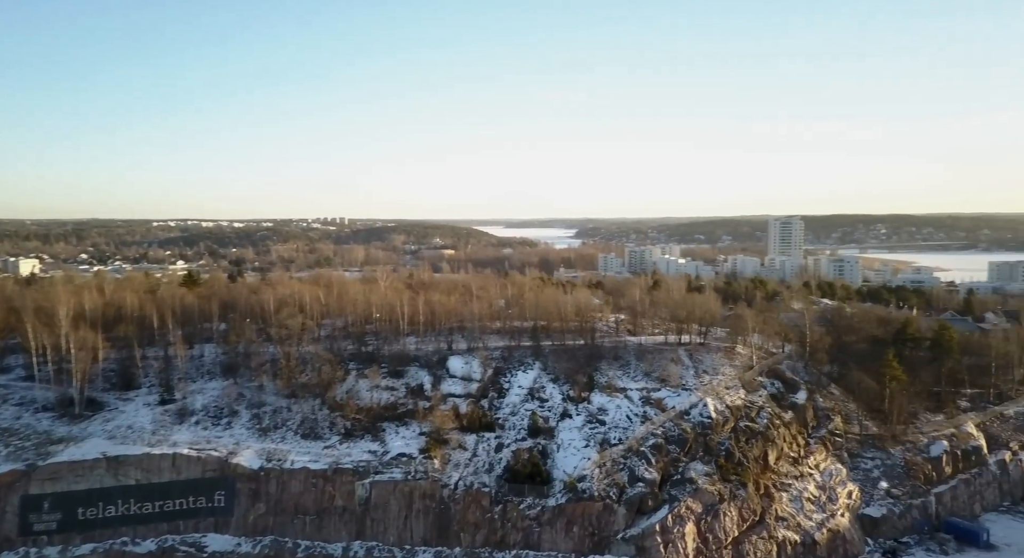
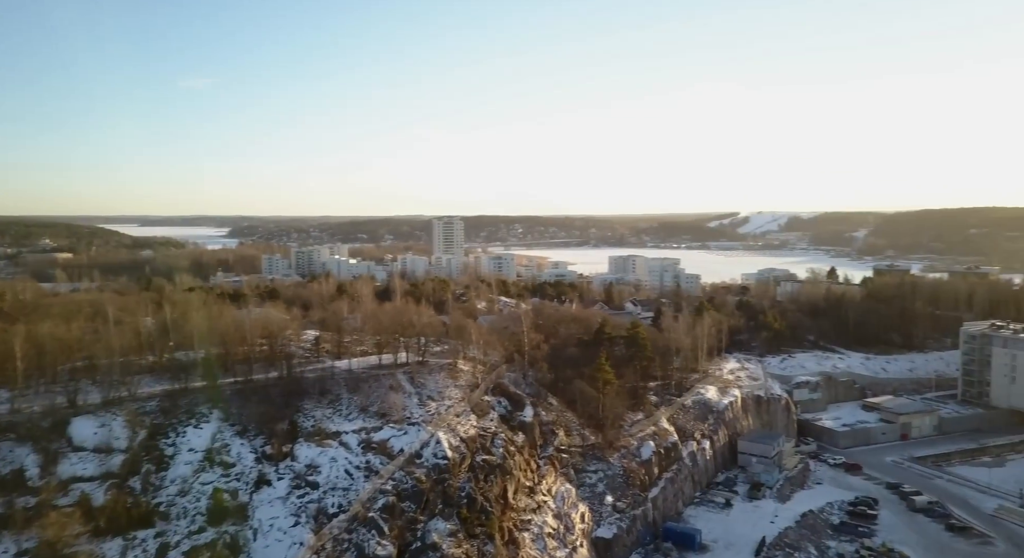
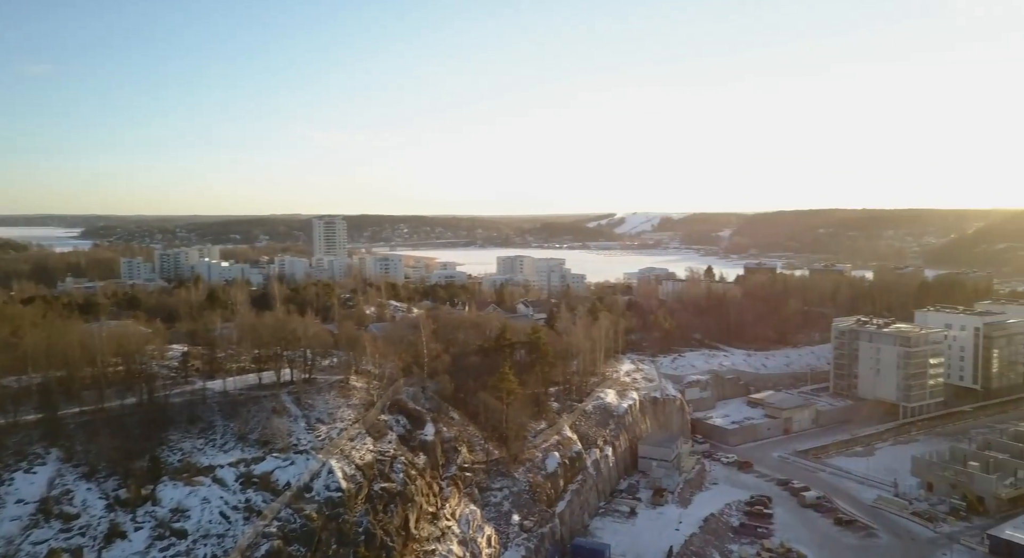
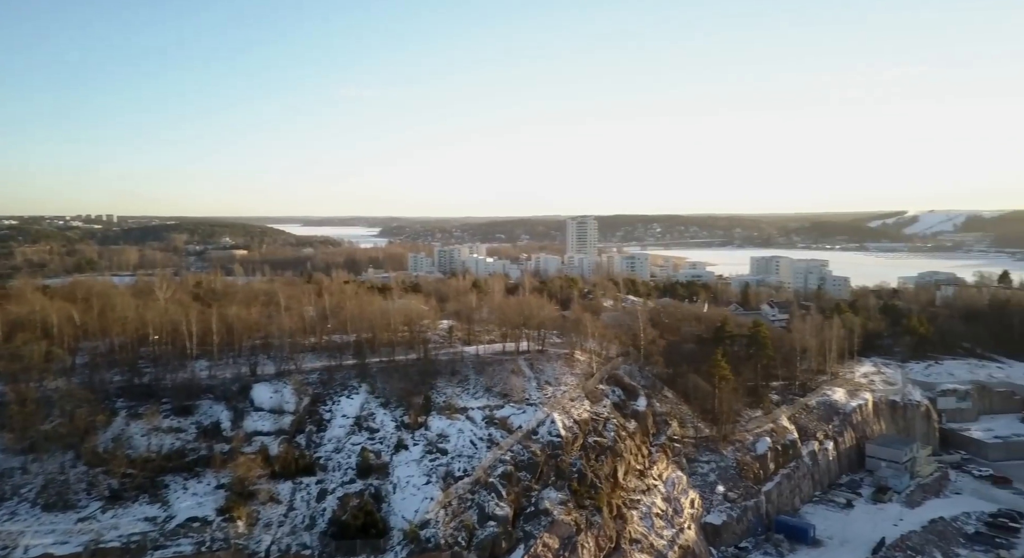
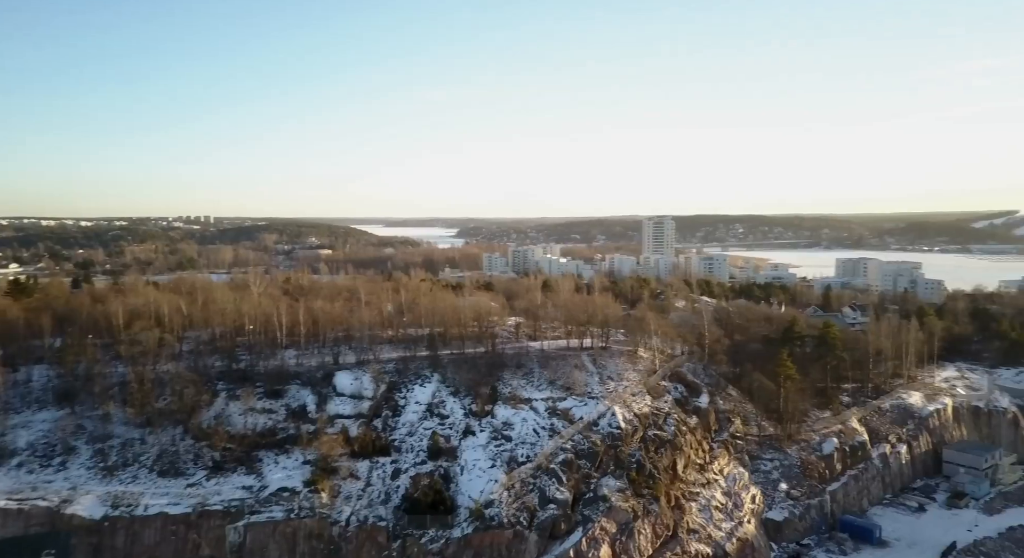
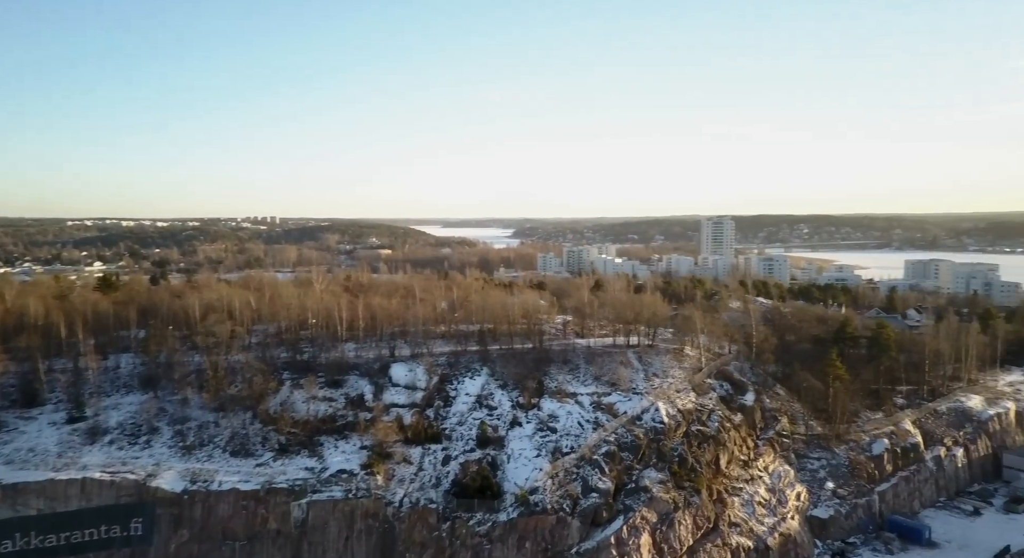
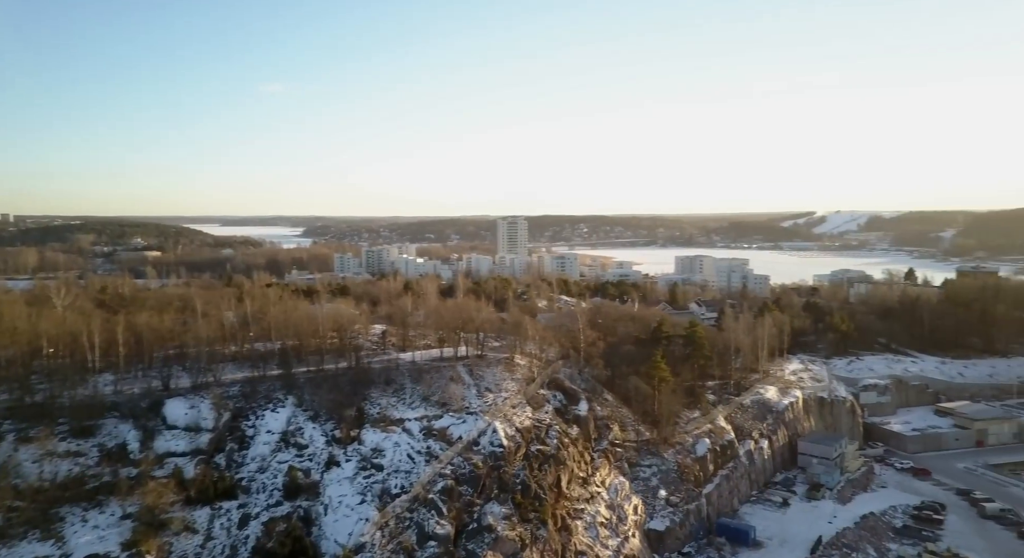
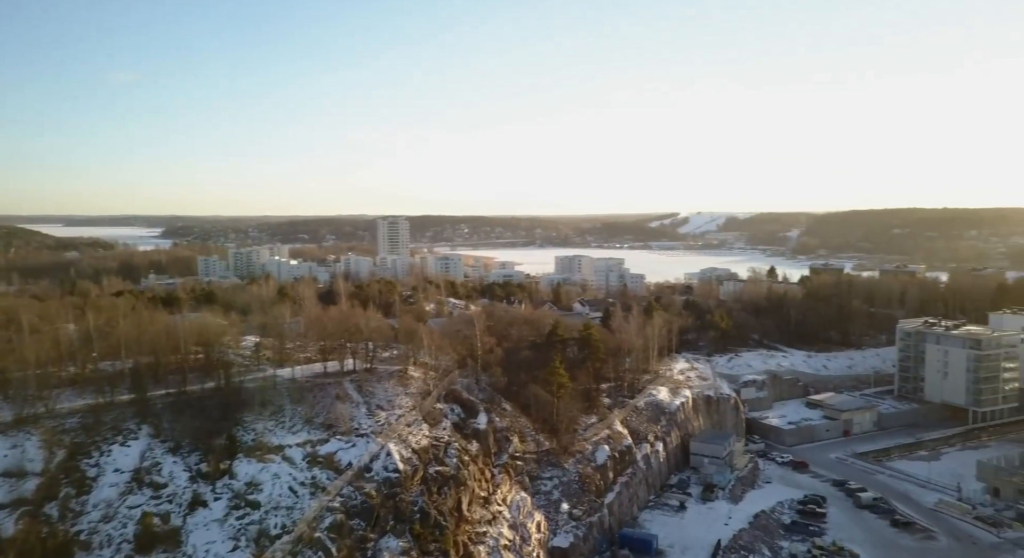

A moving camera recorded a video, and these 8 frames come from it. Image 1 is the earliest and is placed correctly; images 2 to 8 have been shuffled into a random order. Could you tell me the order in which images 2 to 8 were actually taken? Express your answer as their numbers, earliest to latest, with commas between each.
6, 5, 4, 7, 2, 8, 3
